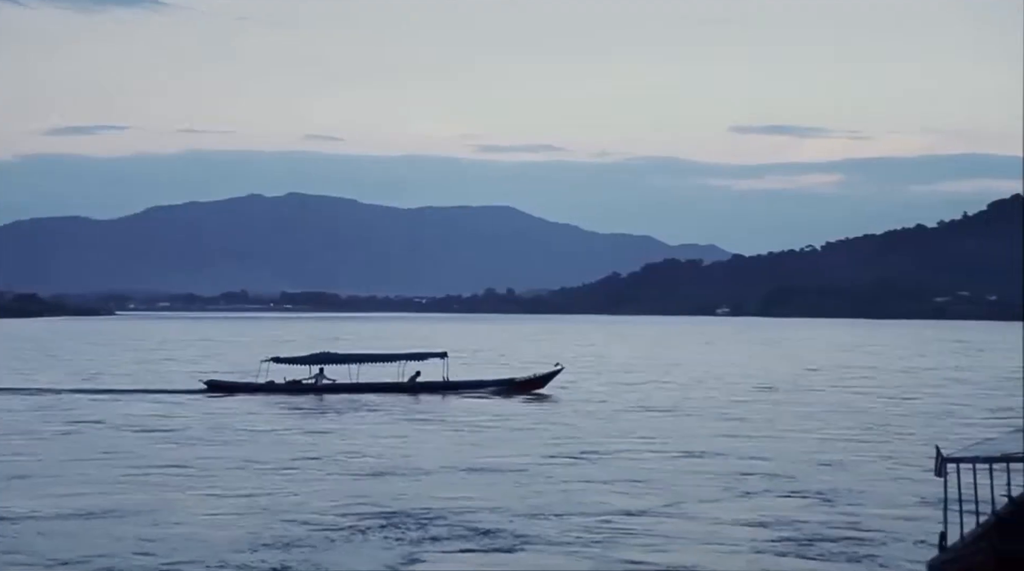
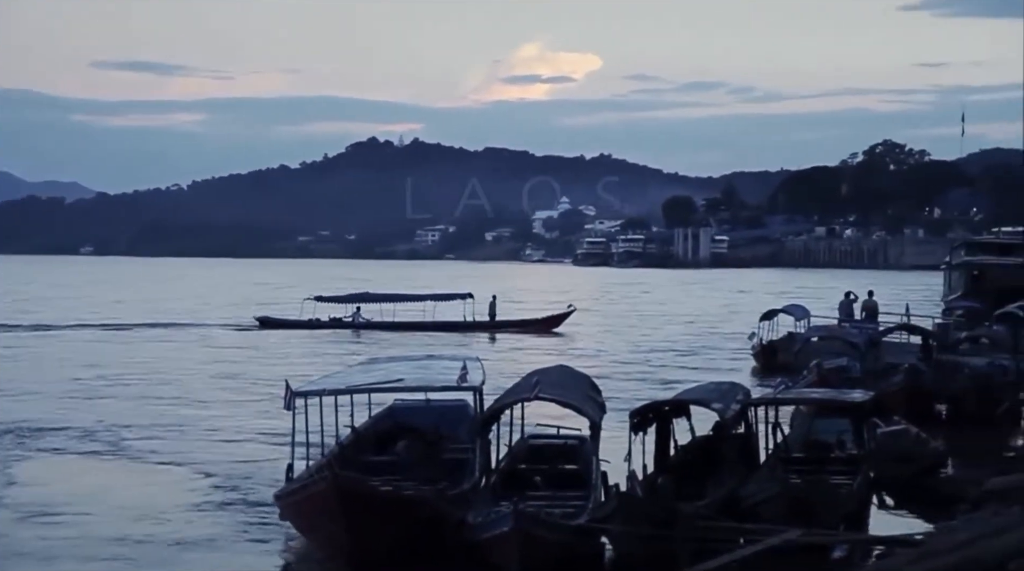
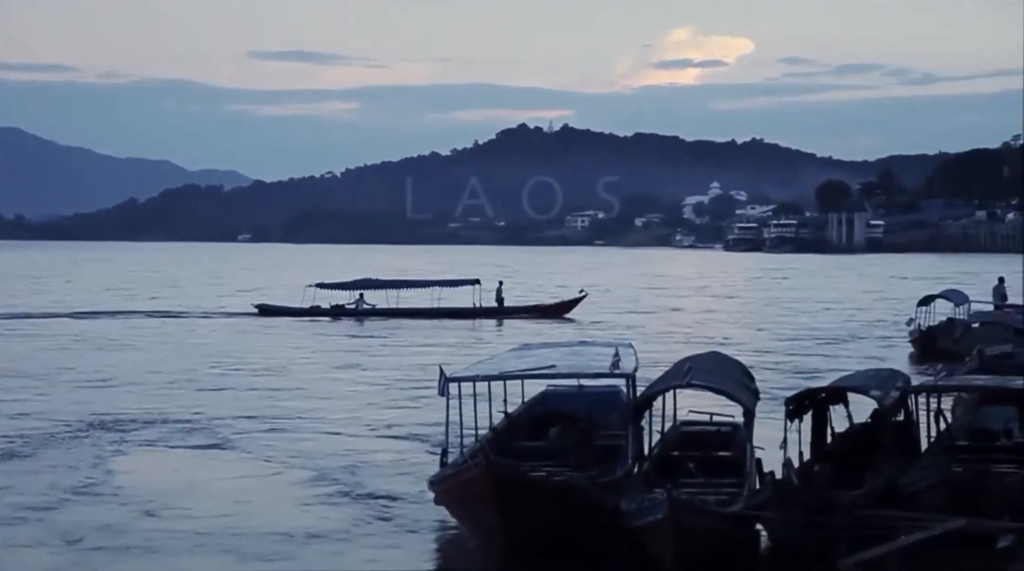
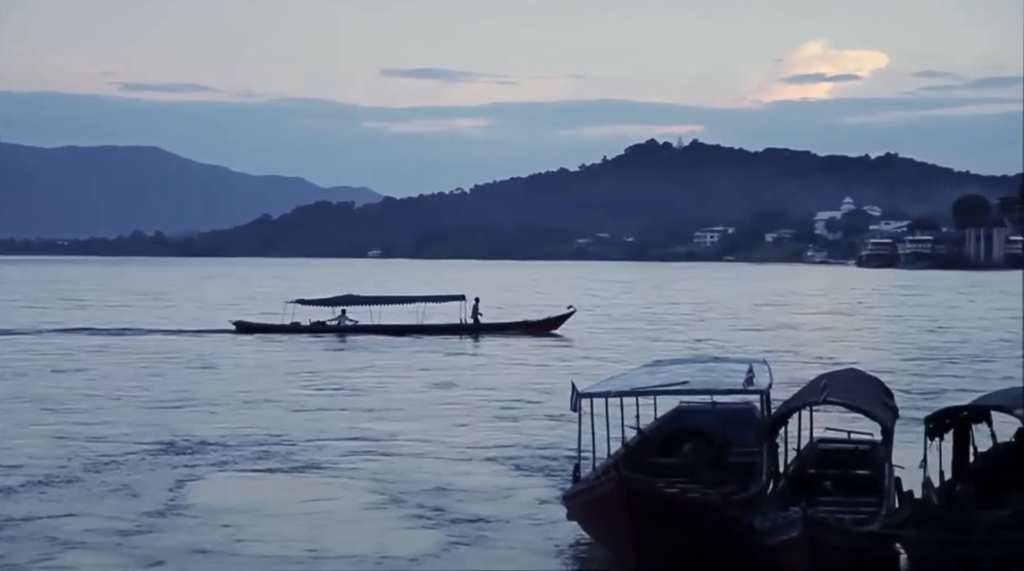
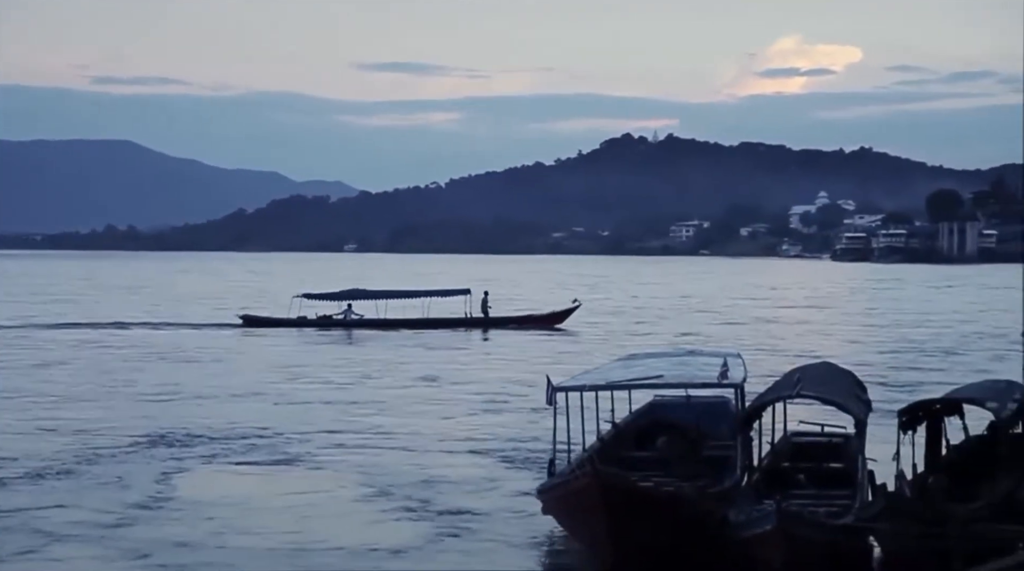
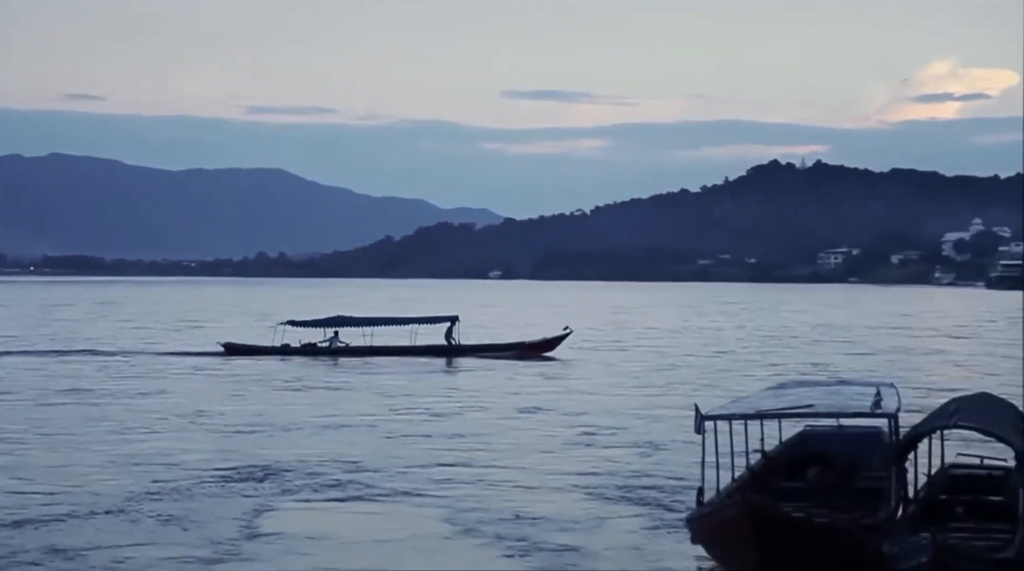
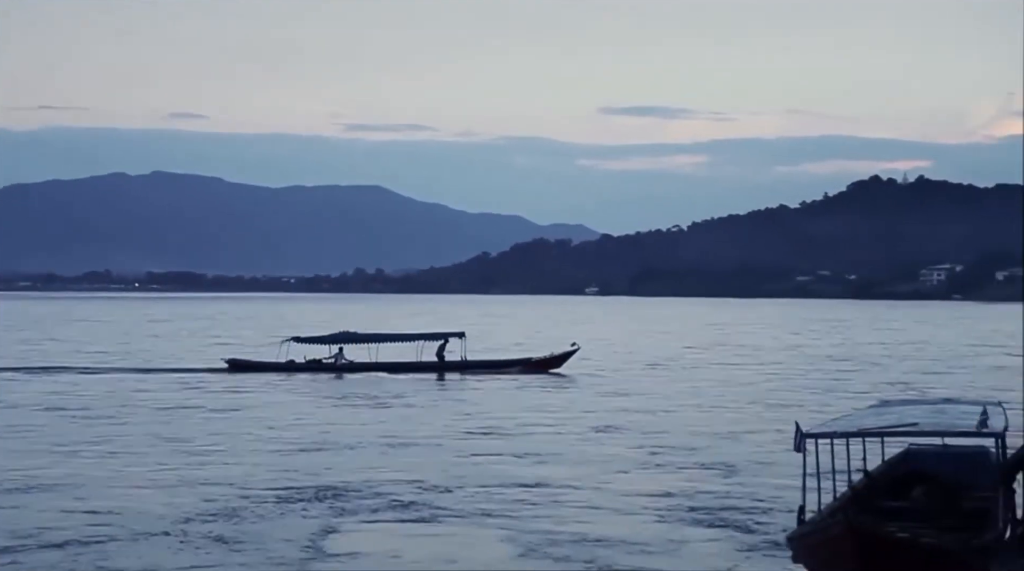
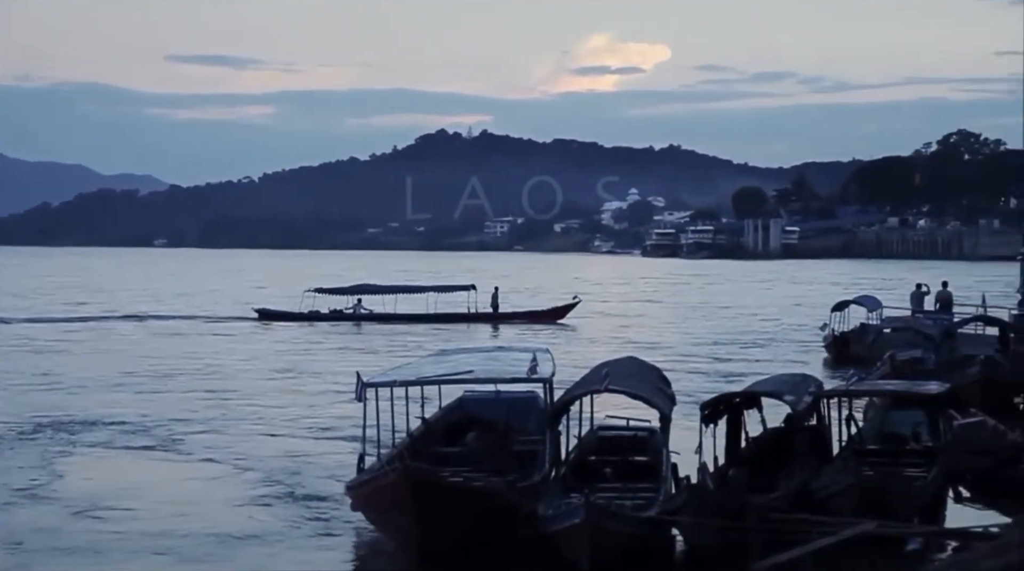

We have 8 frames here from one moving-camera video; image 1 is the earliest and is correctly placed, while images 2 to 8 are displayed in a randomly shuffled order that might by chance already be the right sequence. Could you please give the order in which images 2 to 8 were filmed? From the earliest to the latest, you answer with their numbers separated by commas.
7, 6, 4, 5, 3, 8, 2
